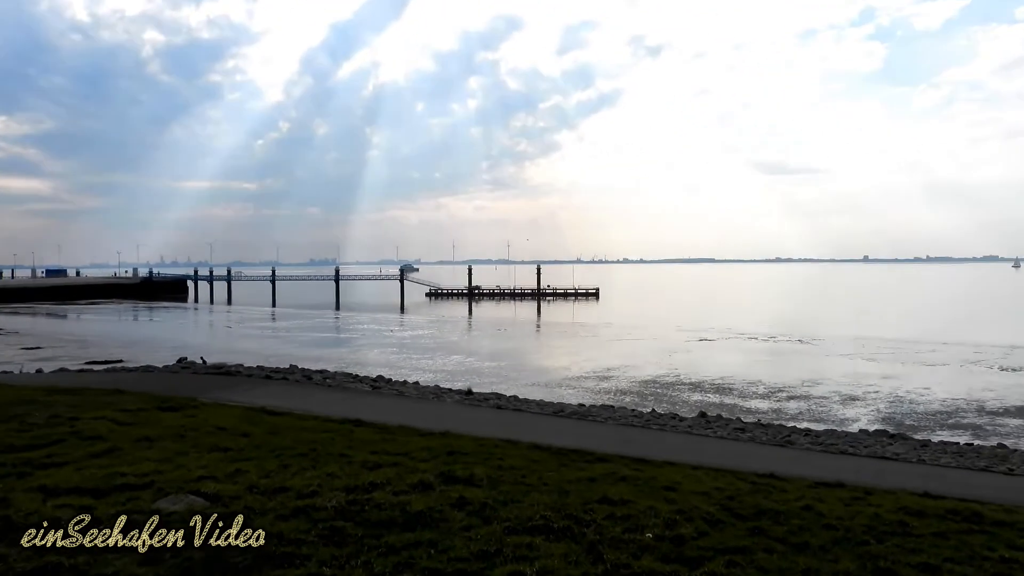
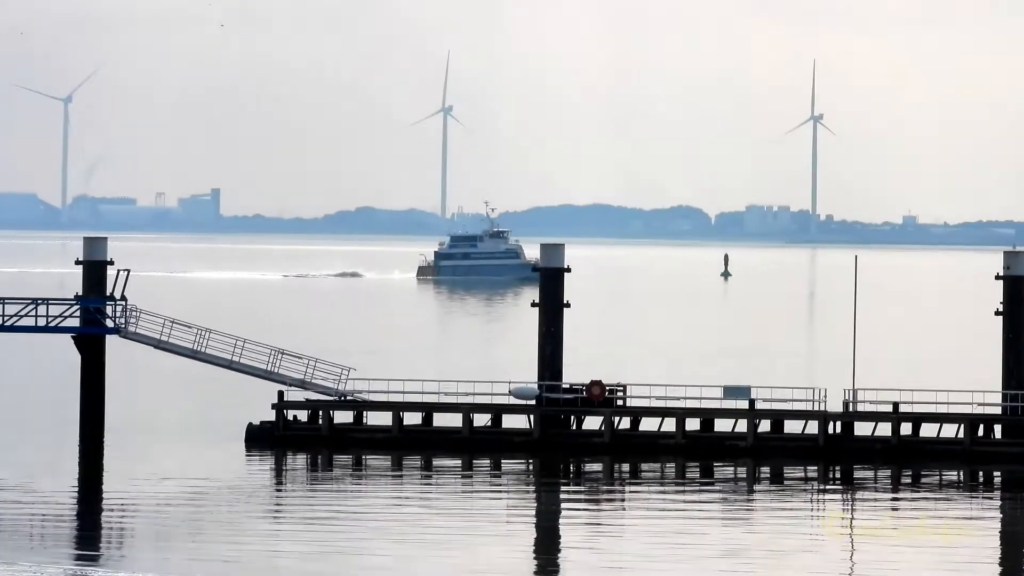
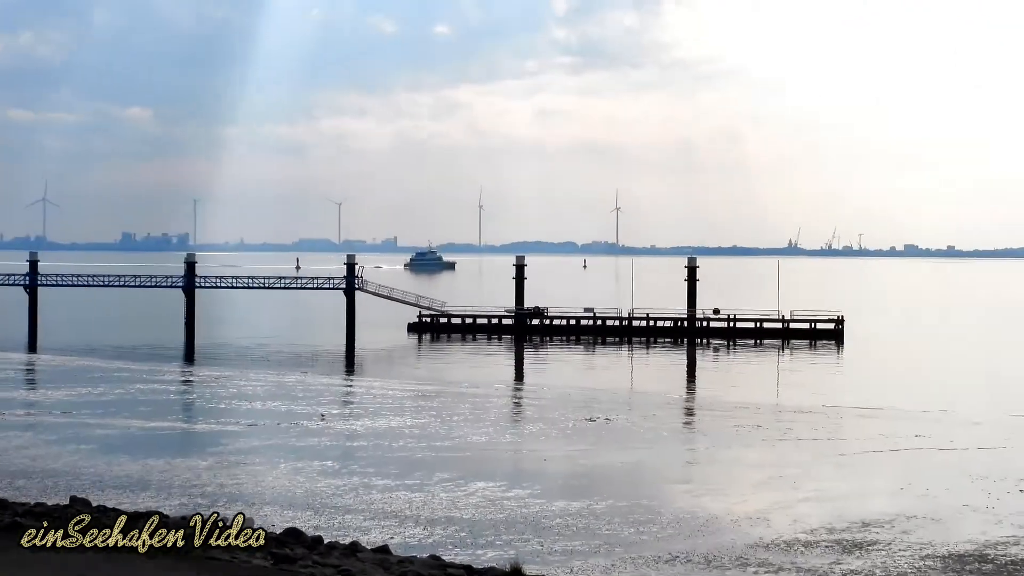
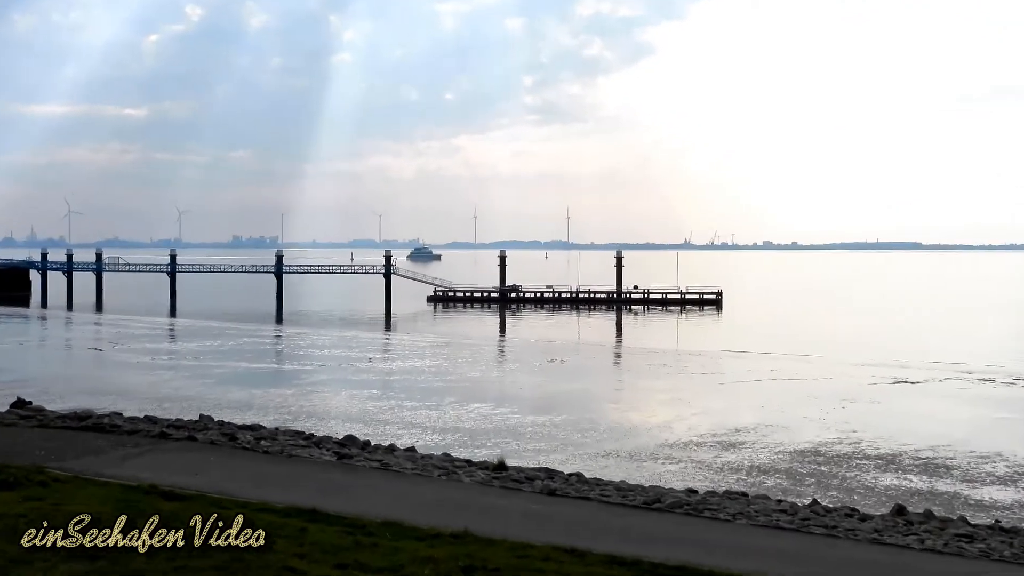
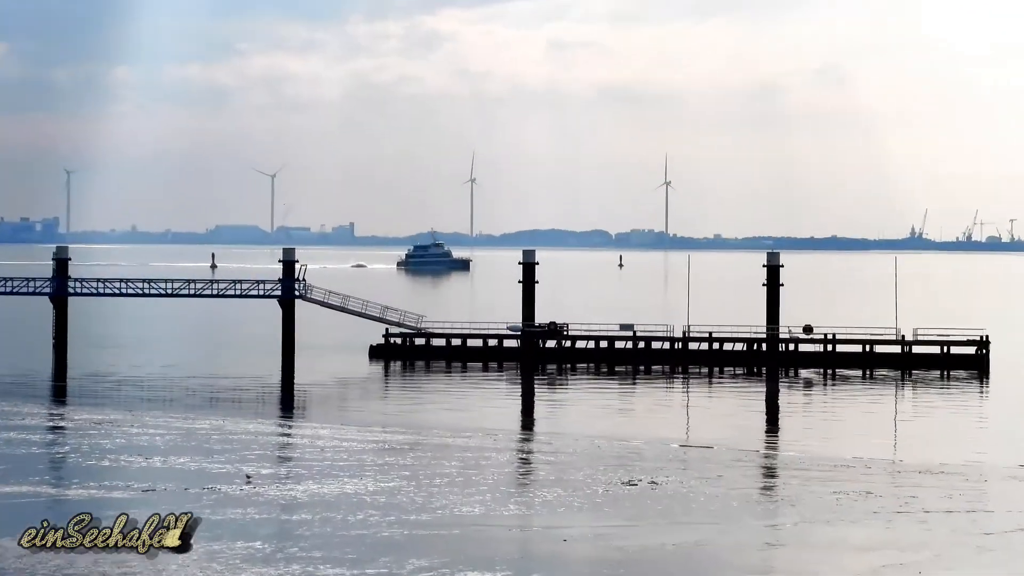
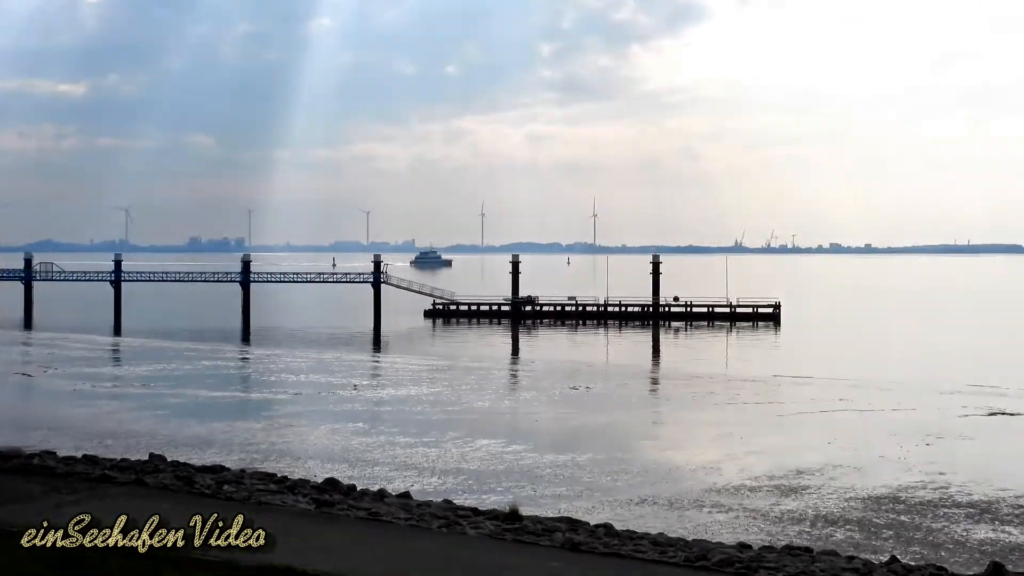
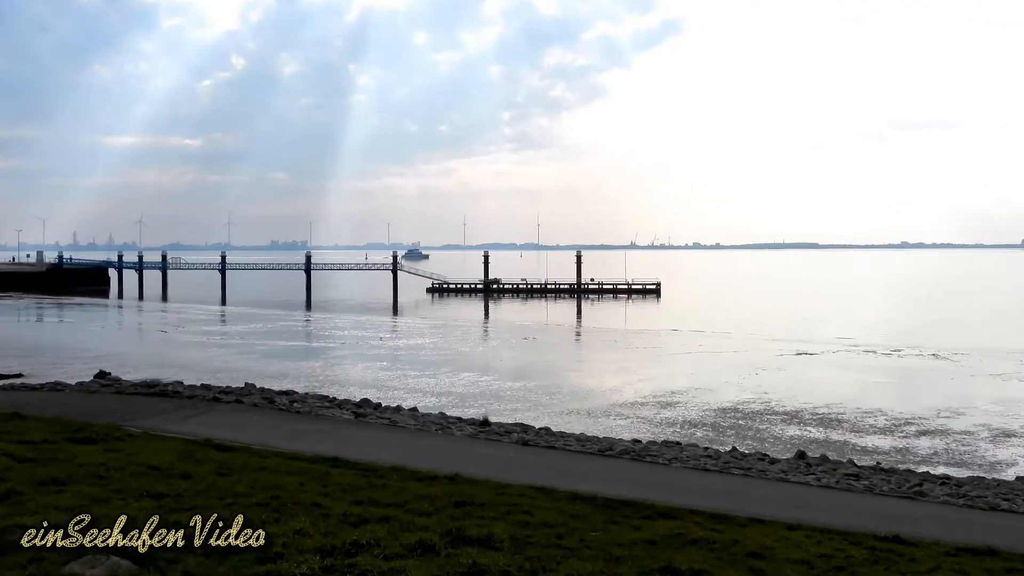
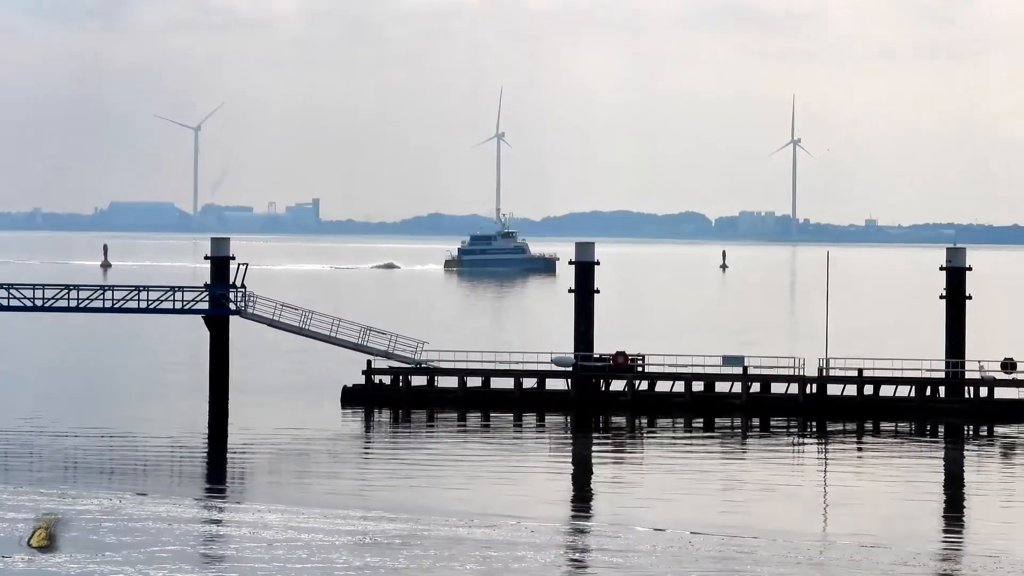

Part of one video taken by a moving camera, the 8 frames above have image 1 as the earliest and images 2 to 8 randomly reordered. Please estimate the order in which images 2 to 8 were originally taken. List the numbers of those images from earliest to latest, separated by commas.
7, 4, 6, 3, 5, 8, 2
